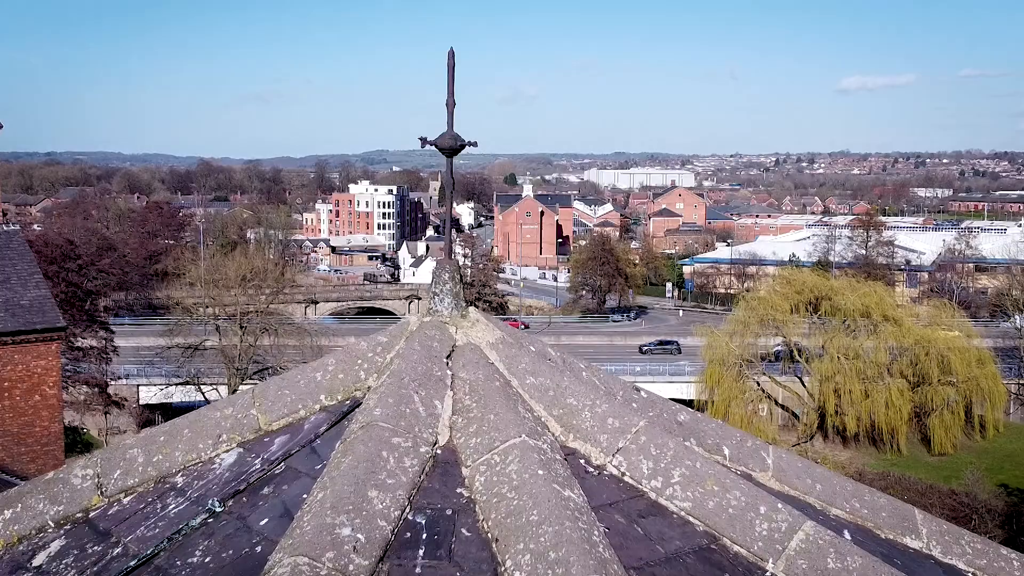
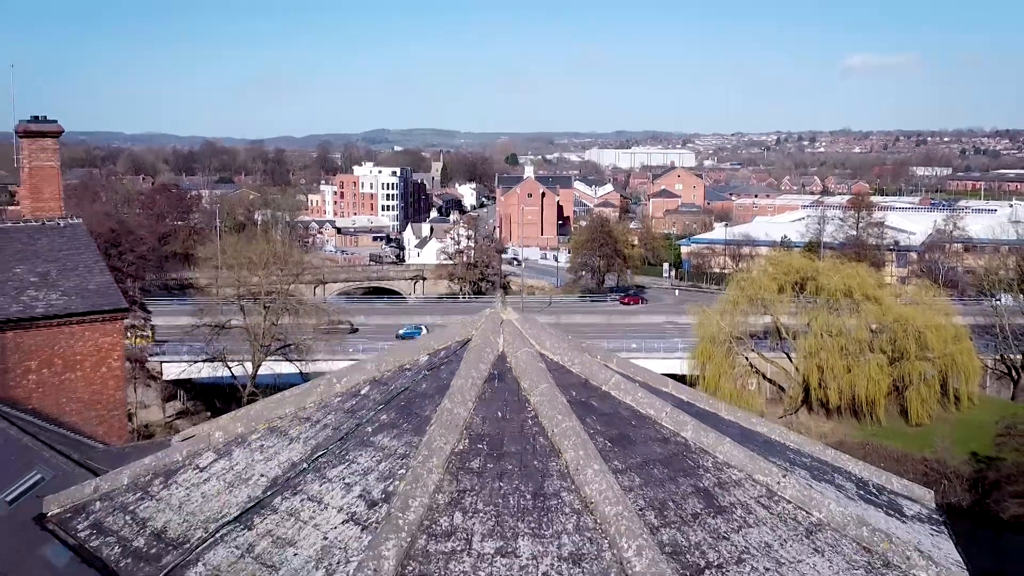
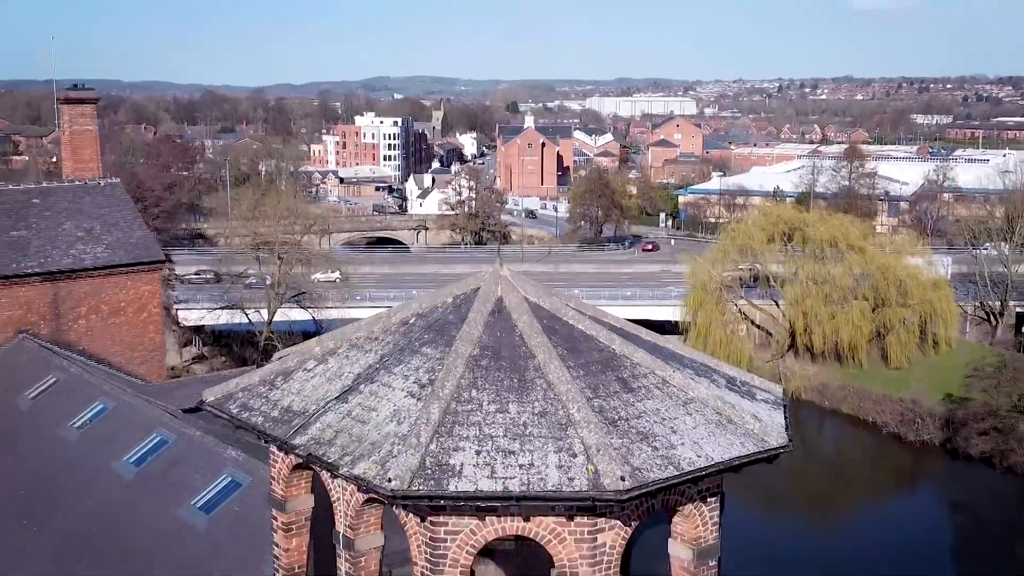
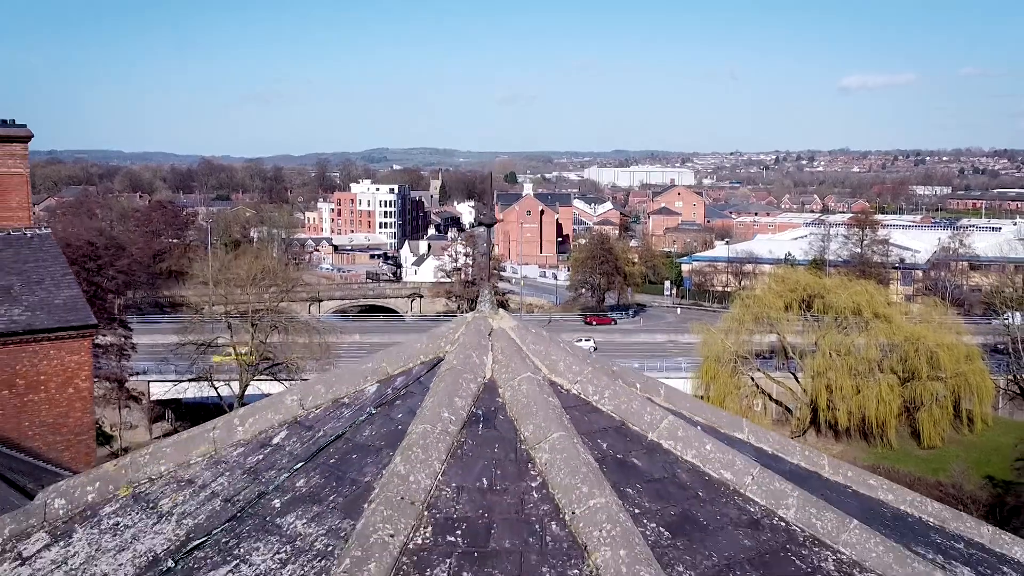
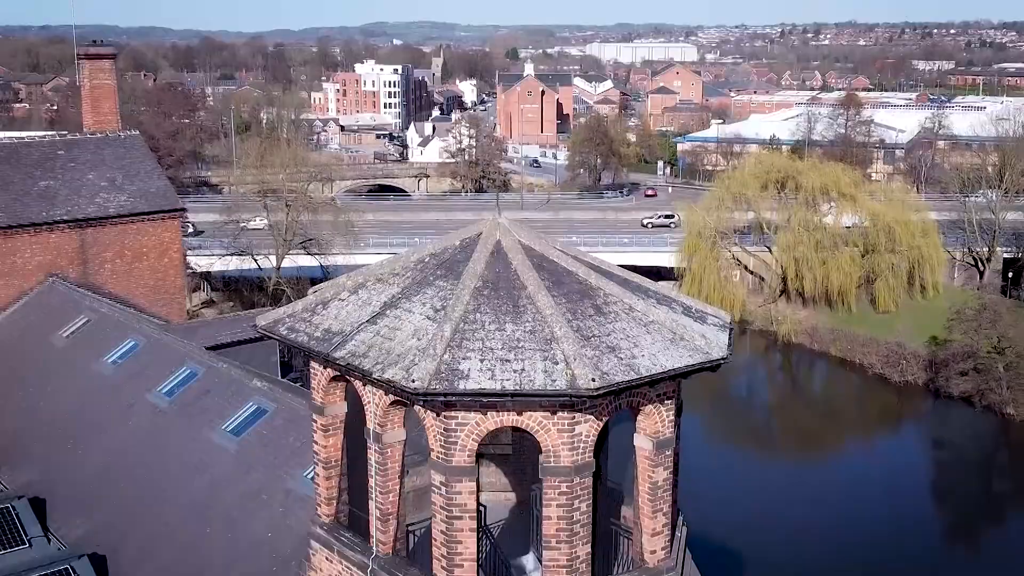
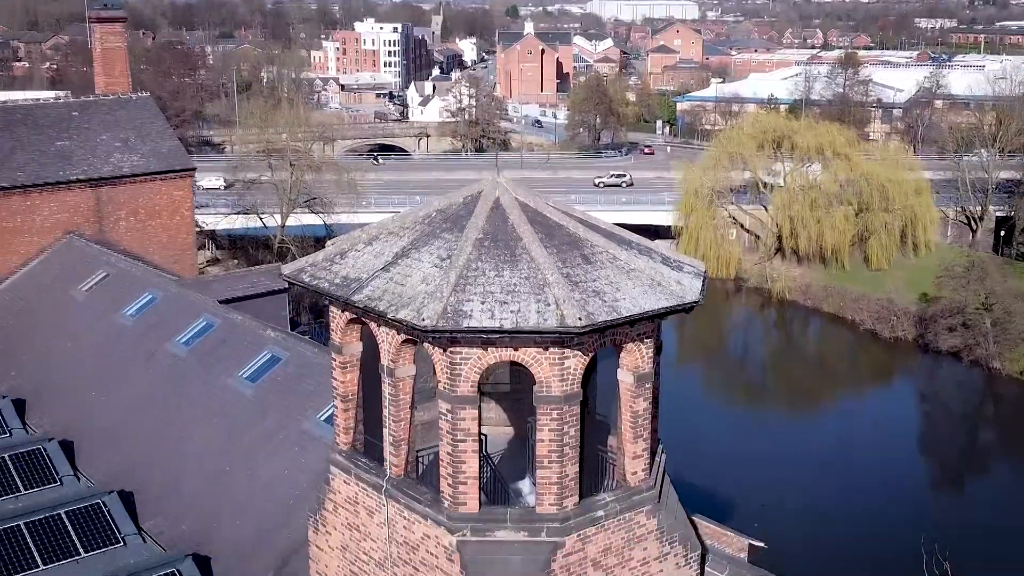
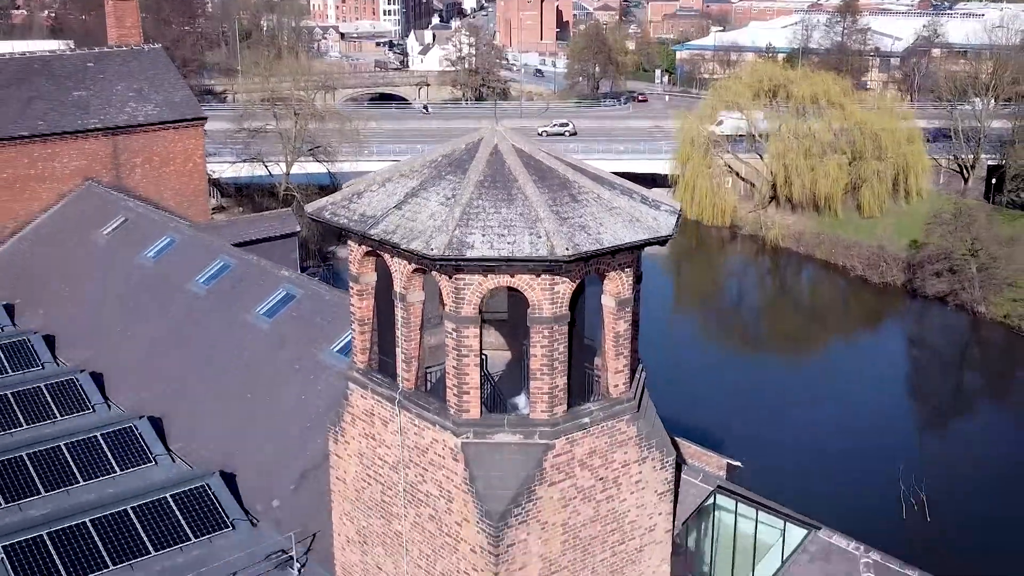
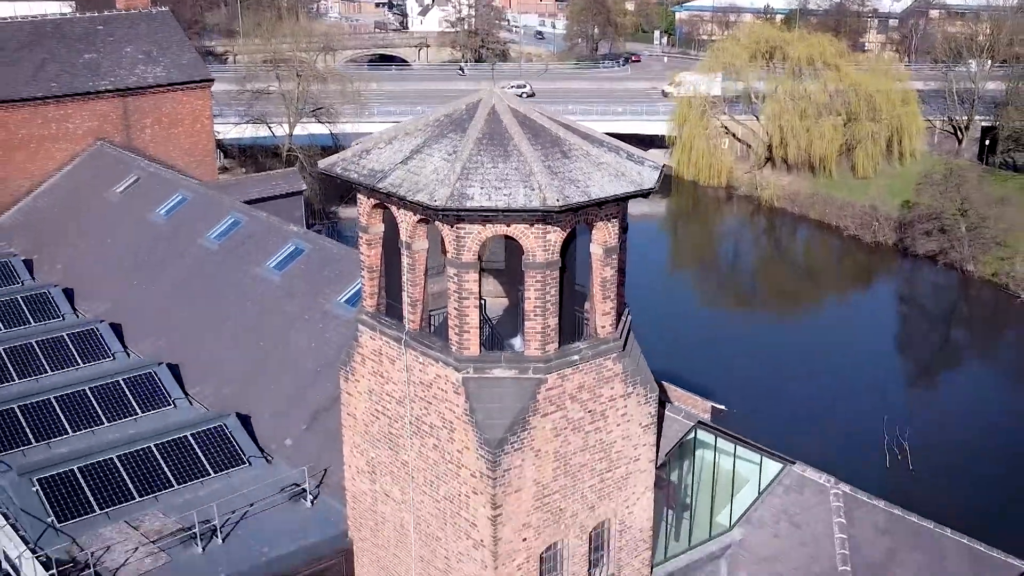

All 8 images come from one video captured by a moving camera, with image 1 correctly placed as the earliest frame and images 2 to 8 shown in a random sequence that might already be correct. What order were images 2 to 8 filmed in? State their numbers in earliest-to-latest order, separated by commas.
4, 2, 3, 5, 6, 7, 8
